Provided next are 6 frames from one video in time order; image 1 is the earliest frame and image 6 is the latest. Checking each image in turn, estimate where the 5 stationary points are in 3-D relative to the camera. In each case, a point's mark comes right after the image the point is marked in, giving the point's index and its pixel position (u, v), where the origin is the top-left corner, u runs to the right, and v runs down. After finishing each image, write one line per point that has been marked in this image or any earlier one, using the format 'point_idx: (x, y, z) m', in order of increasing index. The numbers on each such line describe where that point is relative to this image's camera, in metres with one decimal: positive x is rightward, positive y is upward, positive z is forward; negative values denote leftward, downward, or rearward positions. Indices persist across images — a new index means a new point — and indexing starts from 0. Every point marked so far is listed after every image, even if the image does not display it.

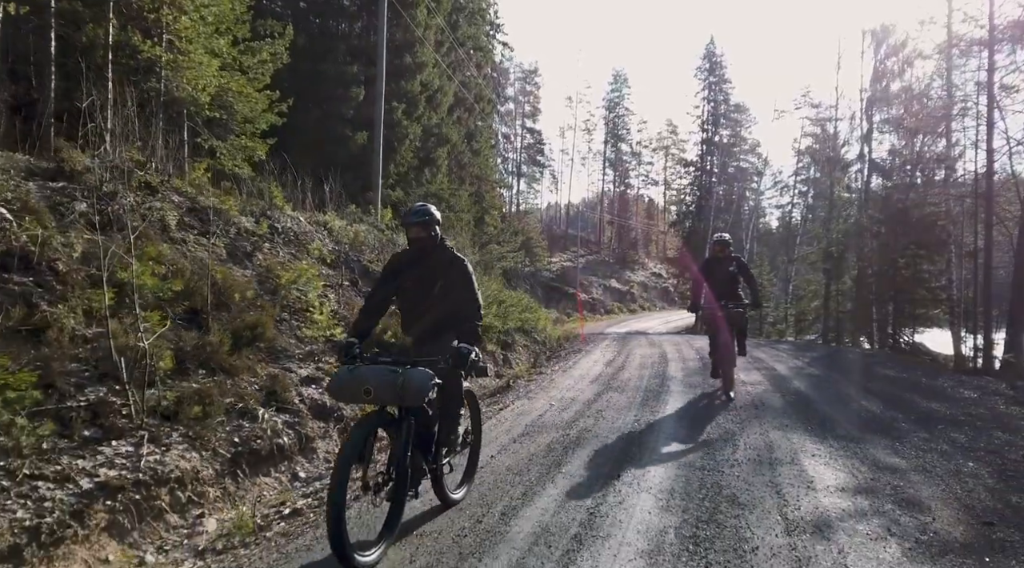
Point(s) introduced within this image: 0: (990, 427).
0: (+4.9, -1.5, +7.4) m
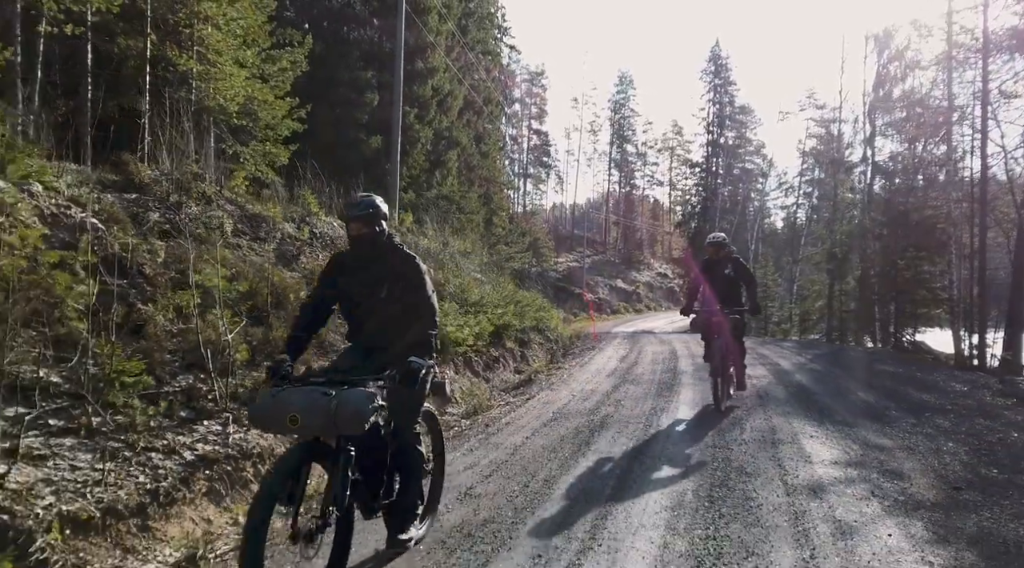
0: (+5.2, -1.5, +8.2) m
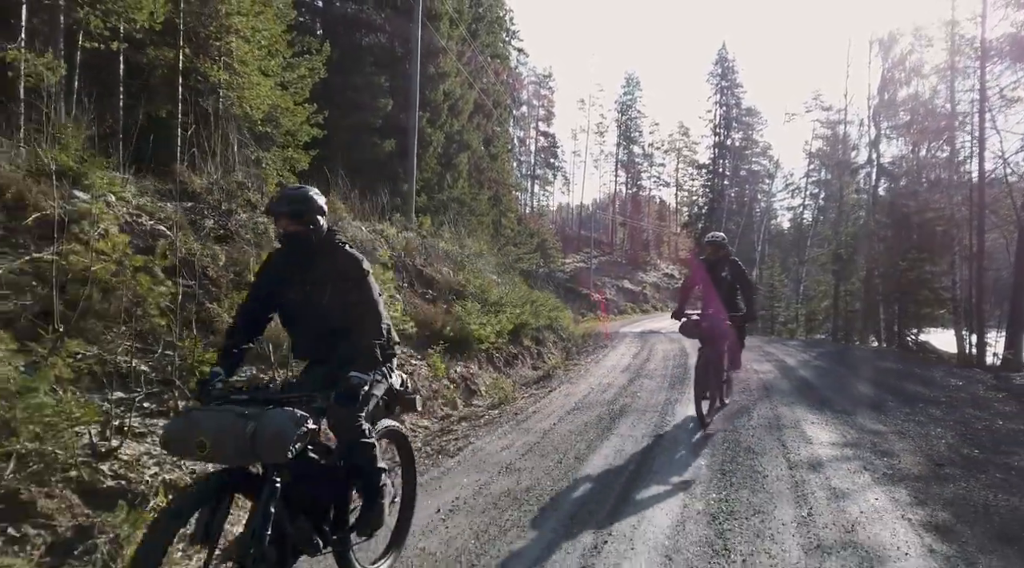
0: (+5.5, -1.5, +8.9) m
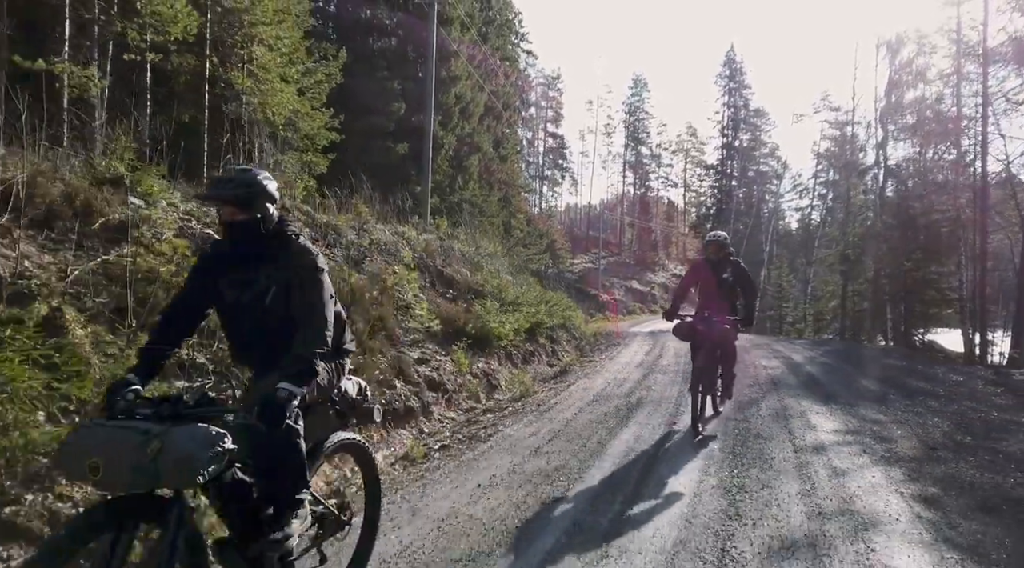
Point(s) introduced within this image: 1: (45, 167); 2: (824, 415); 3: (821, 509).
0: (+5.8, -1.5, +9.4) m
1: (-4.7, +1.1, +7.2) m
2: (+3.4, -1.4, +7.8) m
3: (+1.9, -1.4, +4.5) m
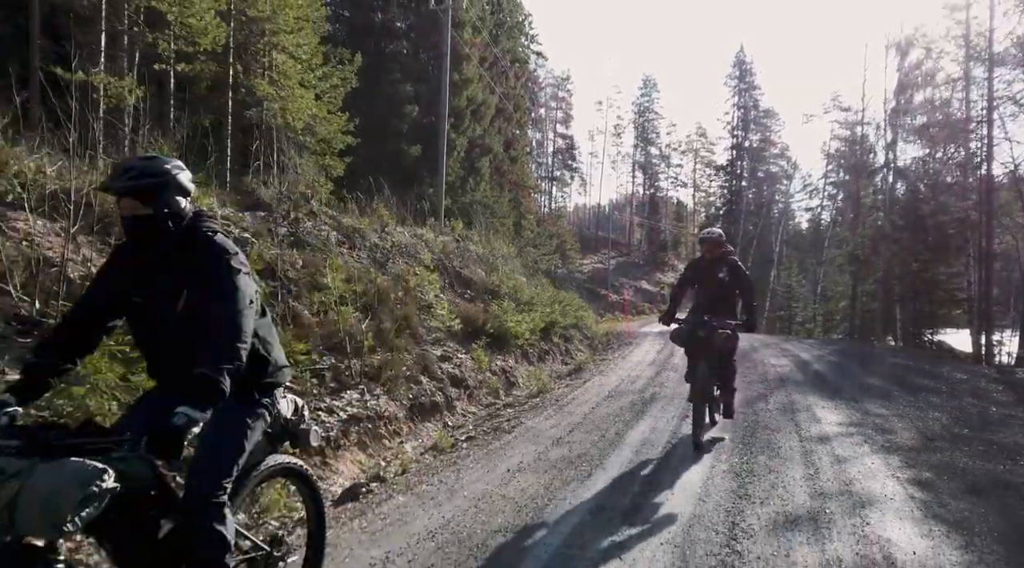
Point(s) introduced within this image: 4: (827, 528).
0: (+6.1, -1.5, +9.8) m
1: (-4.4, +1.1, +7.7) m
2: (+3.6, -1.4, +8.2) m
3: (+2.1, -1.4, +5.0) m
4: (+1.8, -1.4, +4.2) m
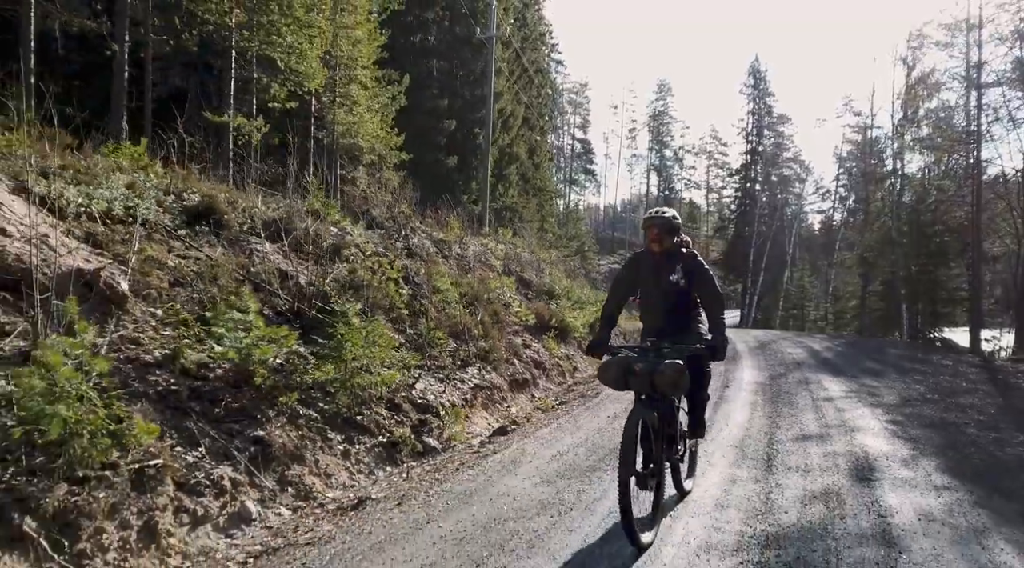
0: (+7.3, -1.5, +12.2) m
1: (-3.3, +1.1, +10.3) m
2: (+4.8, -1.5, +10.7) m
3: (+3.3, -1.5, +7.5) m
4: (+2.9, -1.4, +6.7) m
